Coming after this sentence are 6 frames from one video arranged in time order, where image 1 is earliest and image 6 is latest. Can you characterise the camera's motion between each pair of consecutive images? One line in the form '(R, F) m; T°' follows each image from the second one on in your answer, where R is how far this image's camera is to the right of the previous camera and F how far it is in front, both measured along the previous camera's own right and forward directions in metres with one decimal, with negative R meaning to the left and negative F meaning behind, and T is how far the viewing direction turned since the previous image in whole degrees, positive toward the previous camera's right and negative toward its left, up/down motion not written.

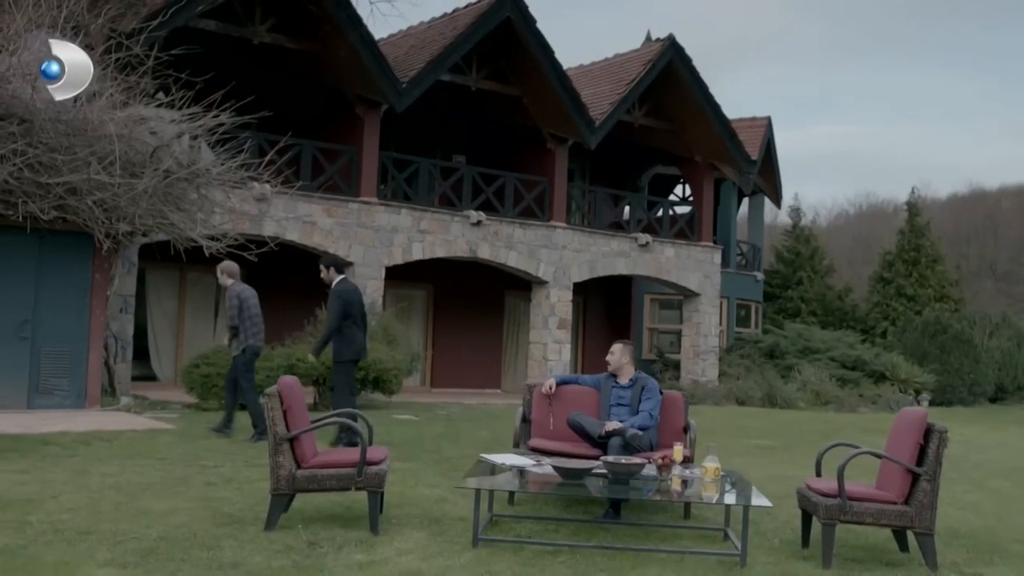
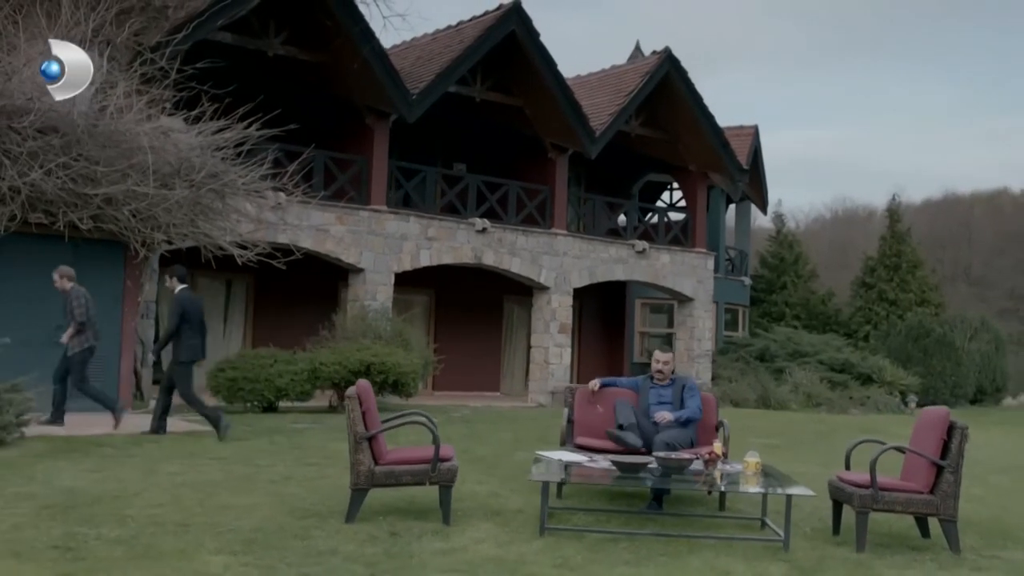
(-0.5, -0.5) m; +1°
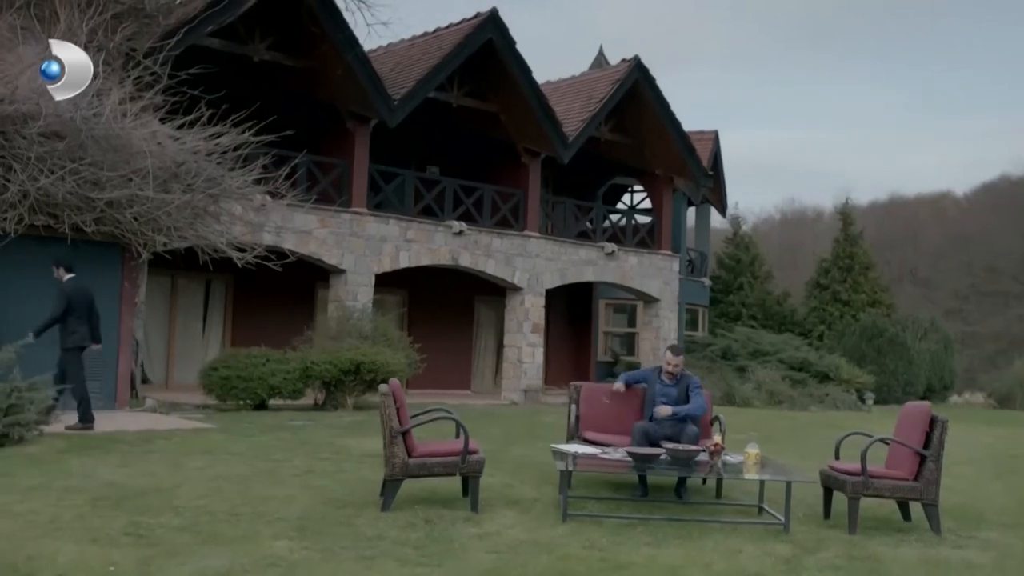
(-0.4, -0.5) m; +3°
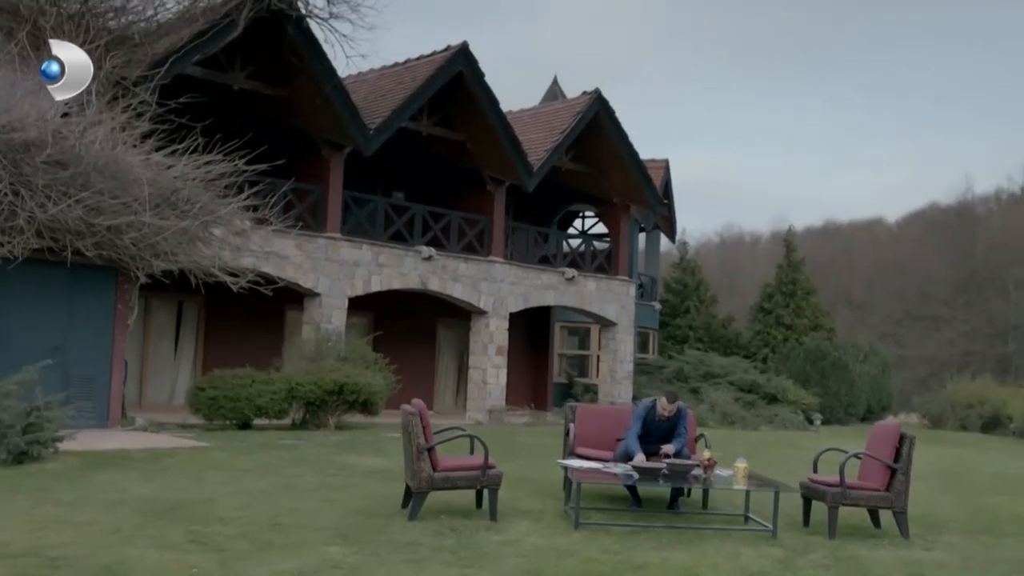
(-0.5, -0.6) m; +3°
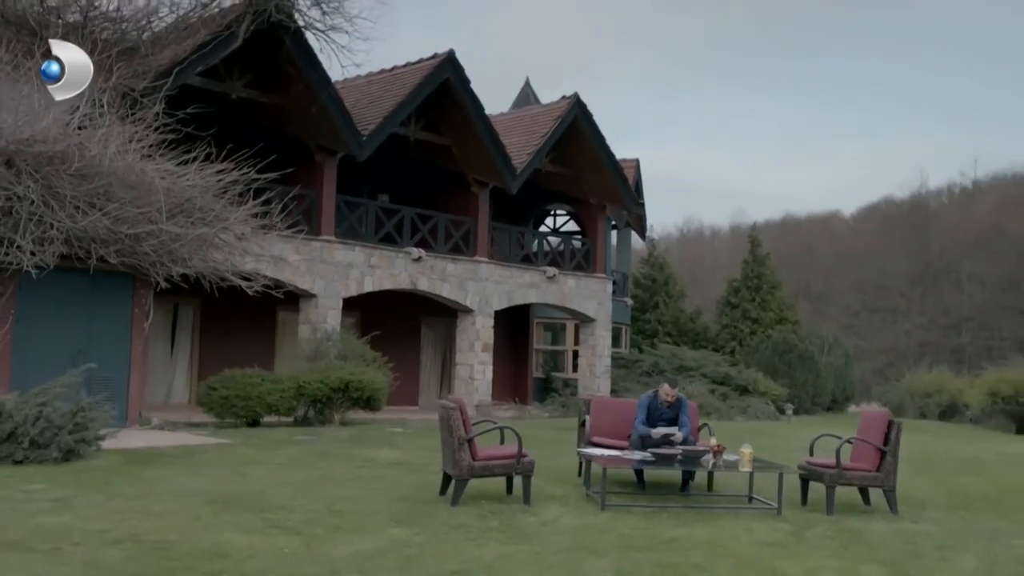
(-0.5, -0.7) m; +2°
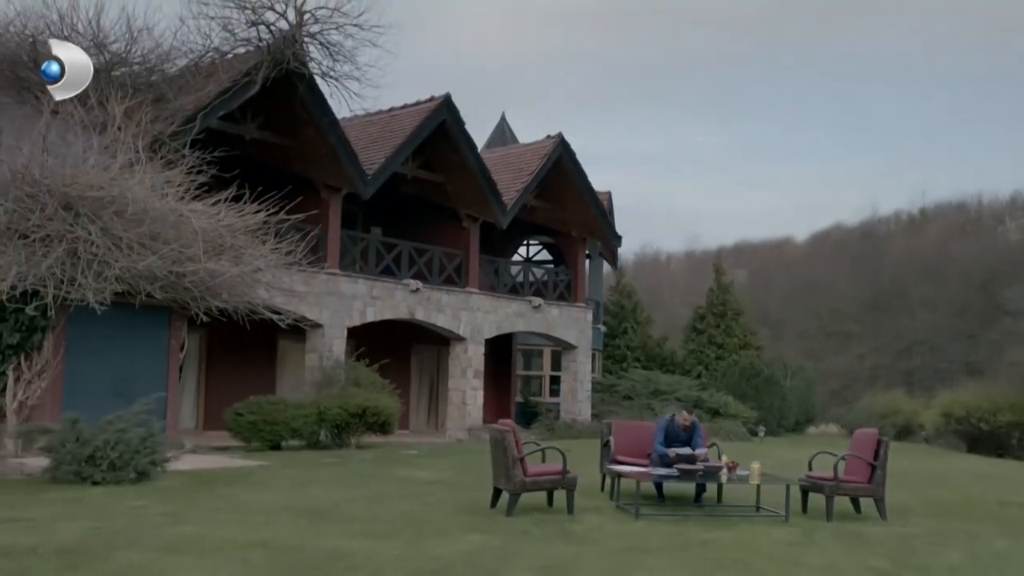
(-0.7, -1.1) m; +3°
